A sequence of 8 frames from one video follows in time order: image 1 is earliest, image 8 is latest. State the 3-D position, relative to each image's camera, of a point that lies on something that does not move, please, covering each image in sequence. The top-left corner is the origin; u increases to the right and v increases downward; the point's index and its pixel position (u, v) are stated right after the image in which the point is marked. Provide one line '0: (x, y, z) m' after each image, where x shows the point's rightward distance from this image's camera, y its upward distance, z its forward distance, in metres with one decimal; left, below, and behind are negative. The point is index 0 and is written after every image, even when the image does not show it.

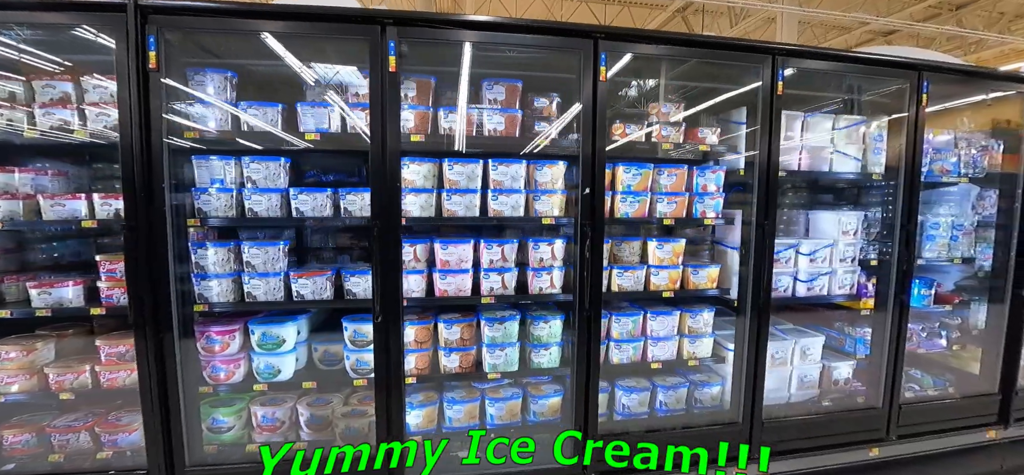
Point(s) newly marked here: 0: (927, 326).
0: (+2.4, -0.5, +2.1) m
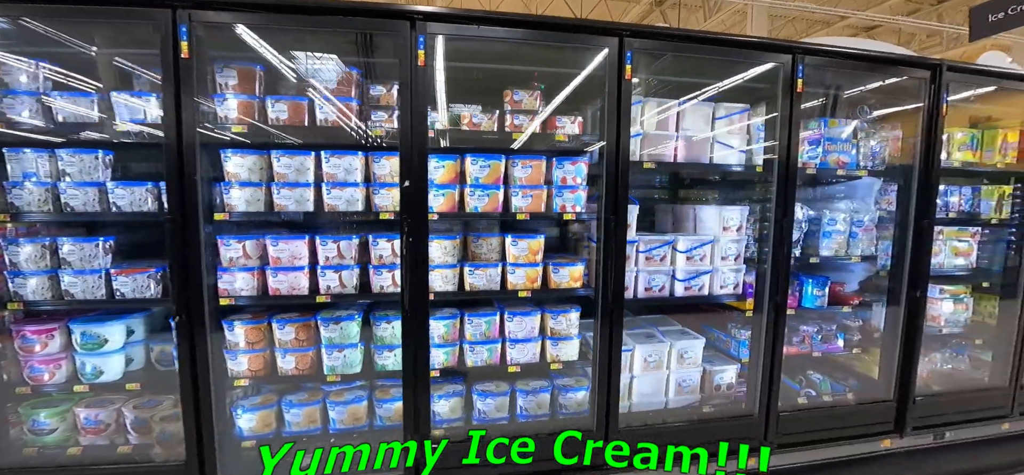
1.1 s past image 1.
0: (+1.7, -0.5, +2.0) m
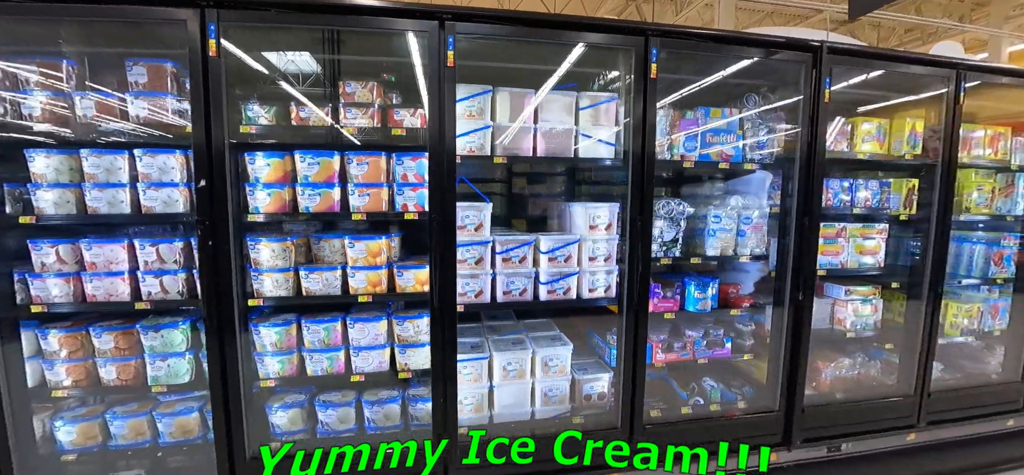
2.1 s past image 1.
0: (+1.0, -0.5, +1.9) m
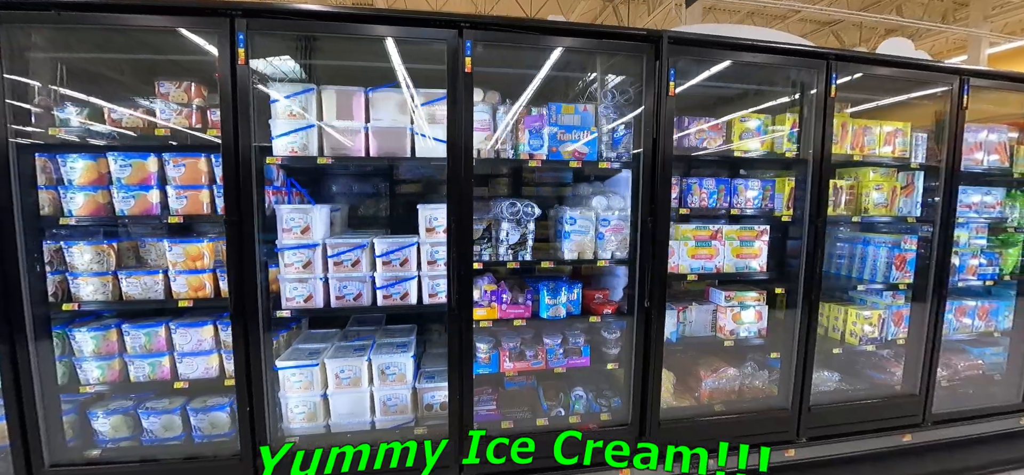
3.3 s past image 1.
0: (+0.3, -0.5, +1.8) m
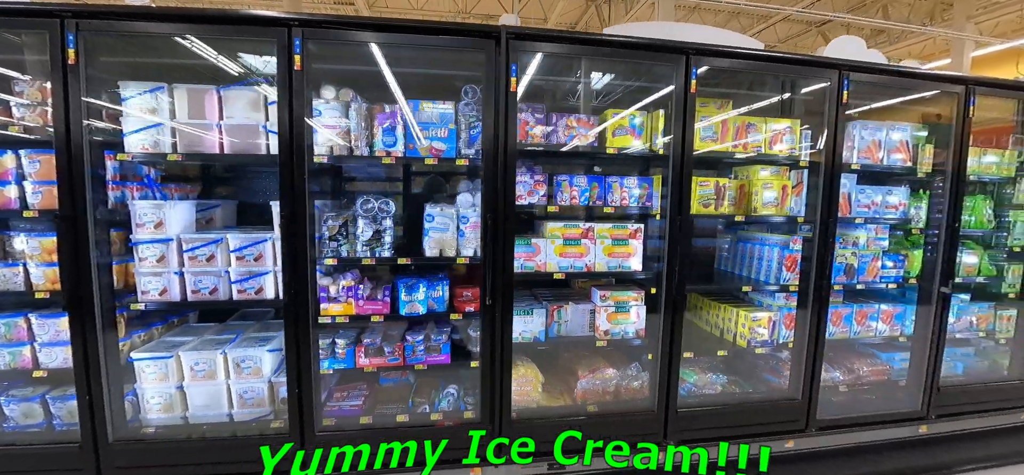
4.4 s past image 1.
0: (-0.4, -0.5, +1.8) m
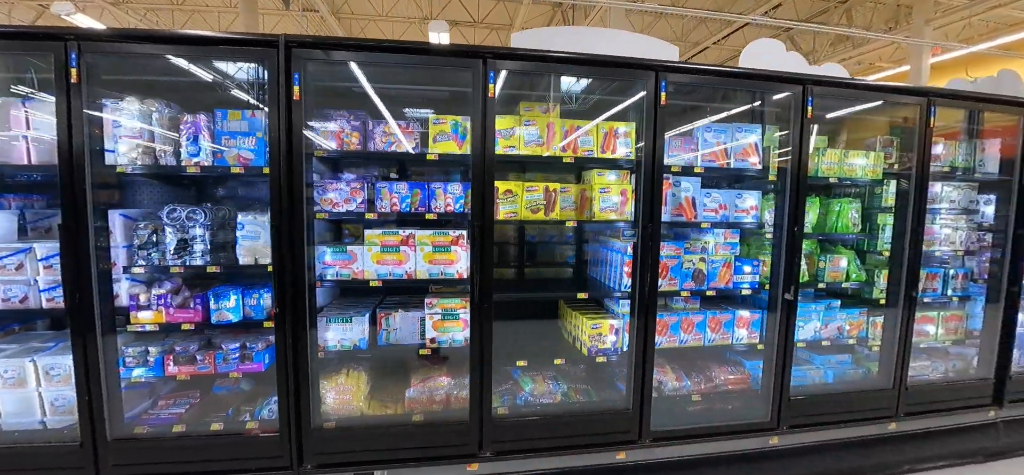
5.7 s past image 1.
0: (-1.3, -0.5, +1.8) m
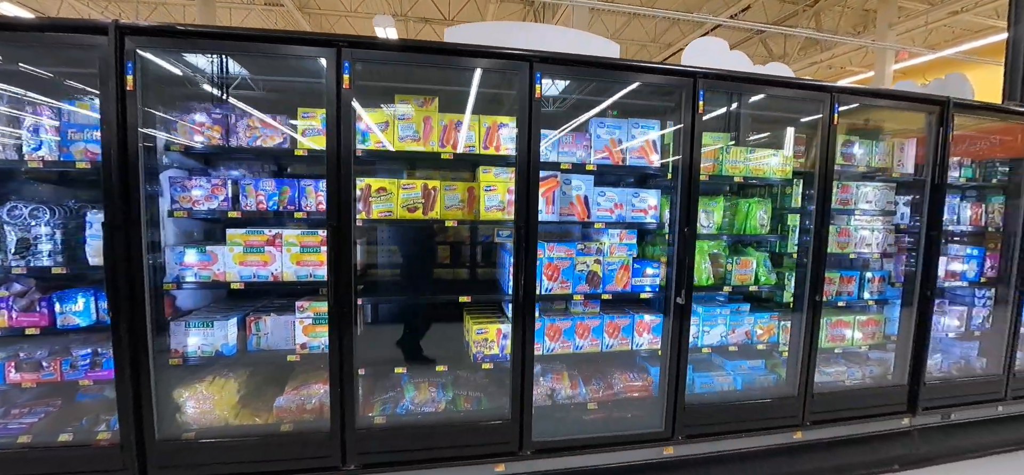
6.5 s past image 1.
0: (-1.9, -0.5, +1.7) m
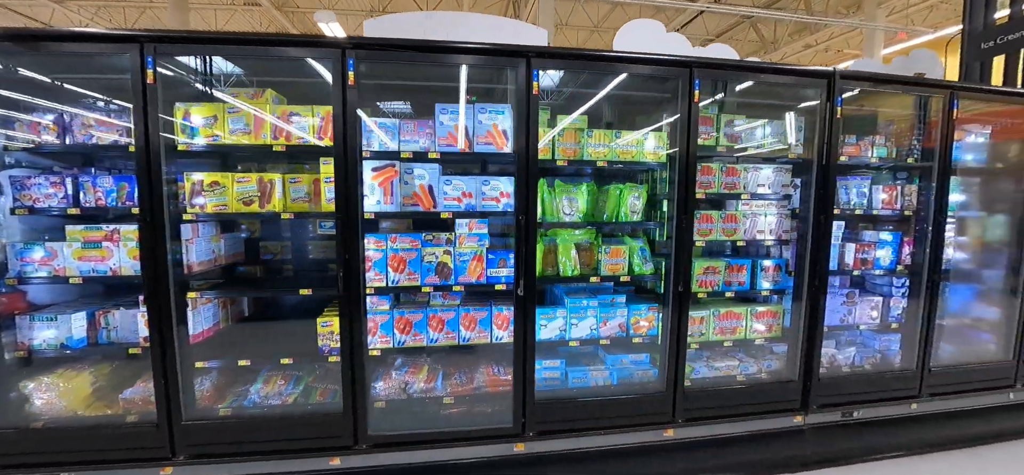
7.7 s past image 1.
0: (-2.7, -0.5, +1.8) m
